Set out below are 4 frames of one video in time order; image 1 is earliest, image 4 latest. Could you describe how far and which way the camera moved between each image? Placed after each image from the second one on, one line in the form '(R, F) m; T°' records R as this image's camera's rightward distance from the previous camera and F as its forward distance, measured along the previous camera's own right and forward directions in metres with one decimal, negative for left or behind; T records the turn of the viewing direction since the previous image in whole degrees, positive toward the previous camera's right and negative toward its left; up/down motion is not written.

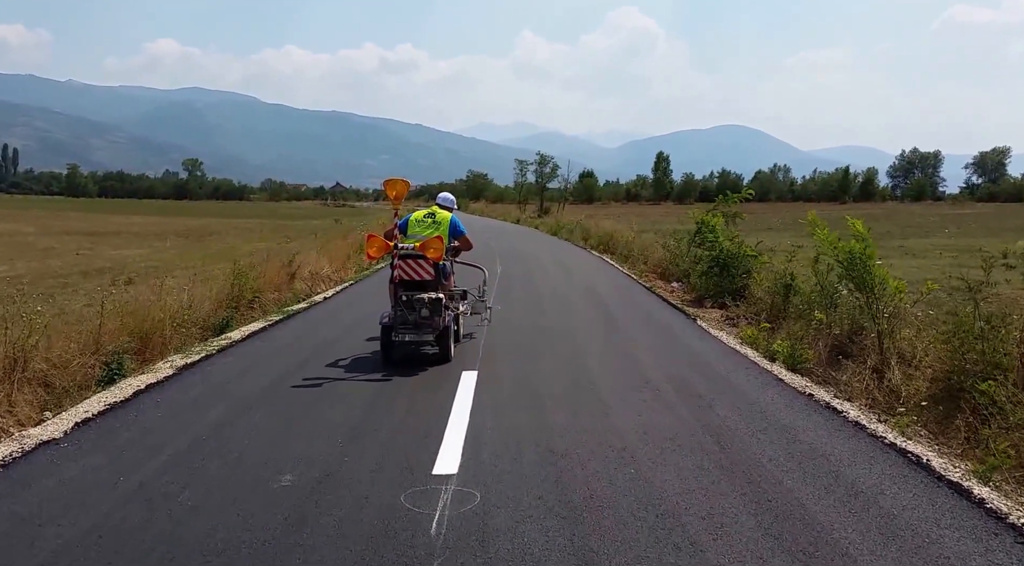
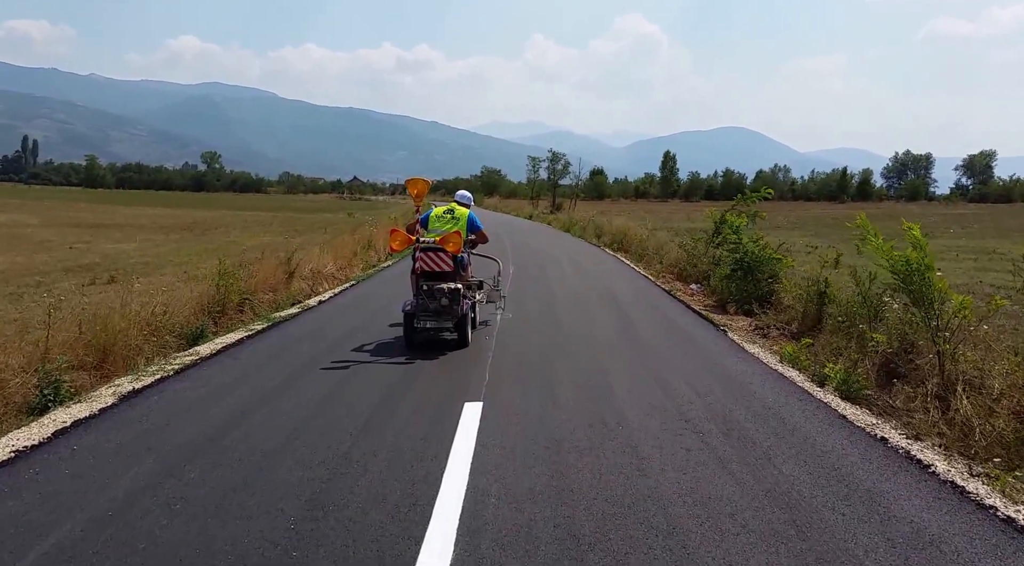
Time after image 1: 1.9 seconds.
(0.0, +1.2) m; -1°
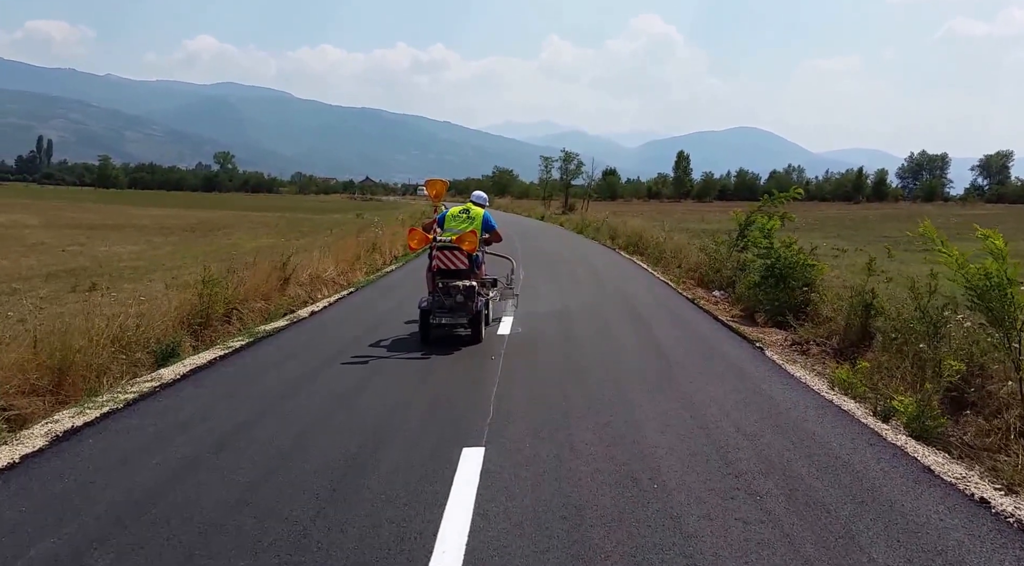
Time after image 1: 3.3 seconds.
(0.0, +1.1) m; -1°
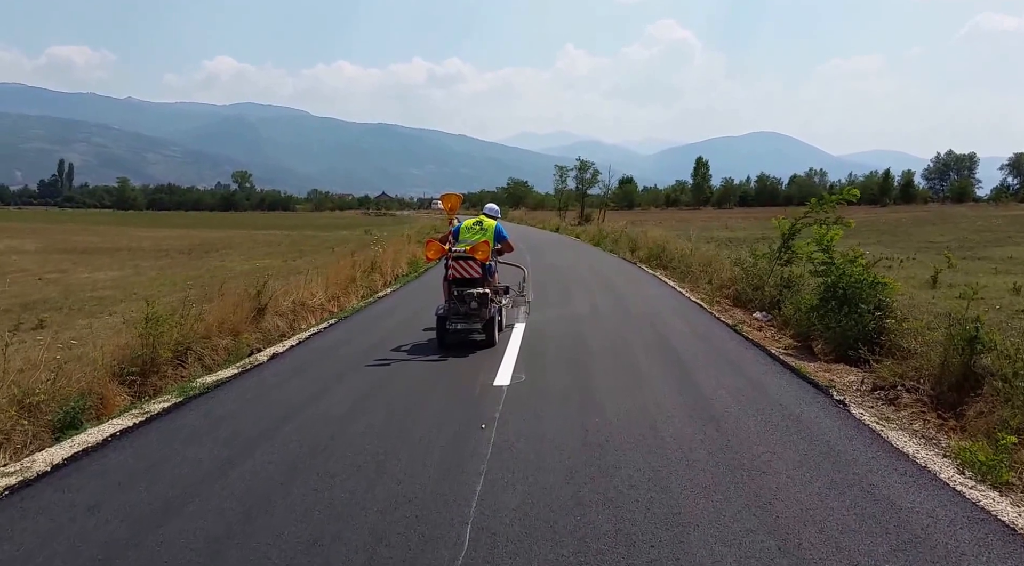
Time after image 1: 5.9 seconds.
(+0.2, +2.1) m; -1°
